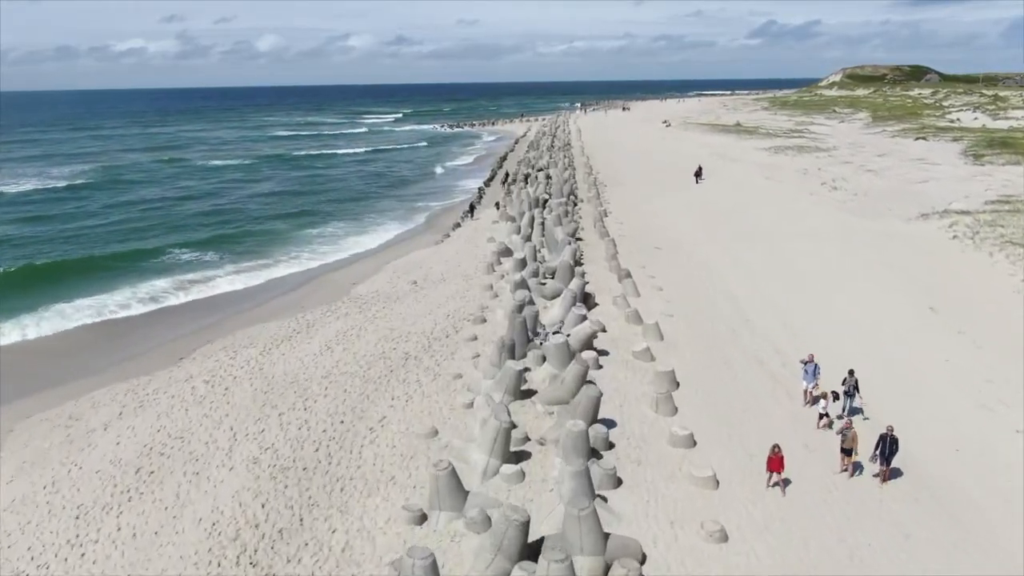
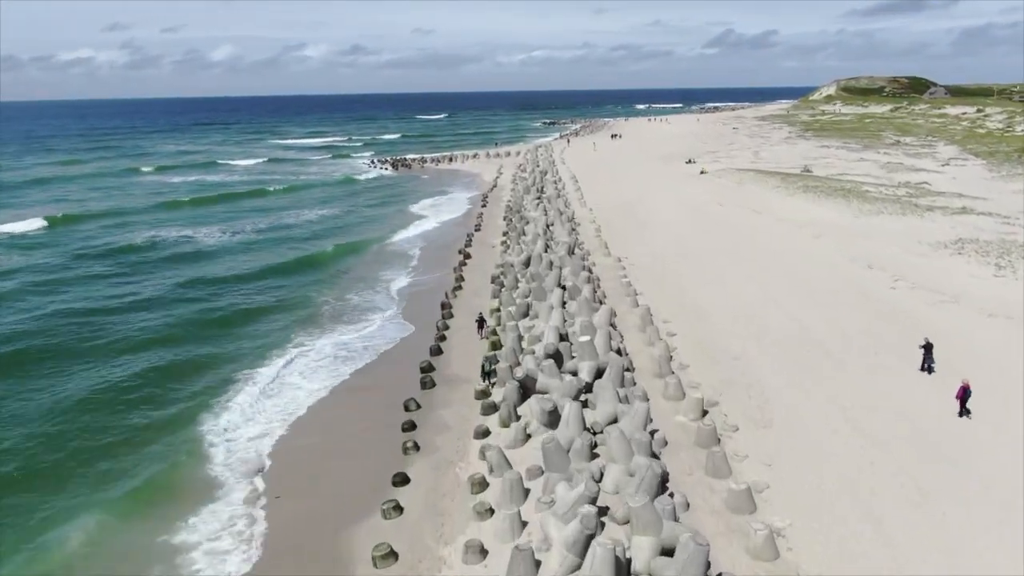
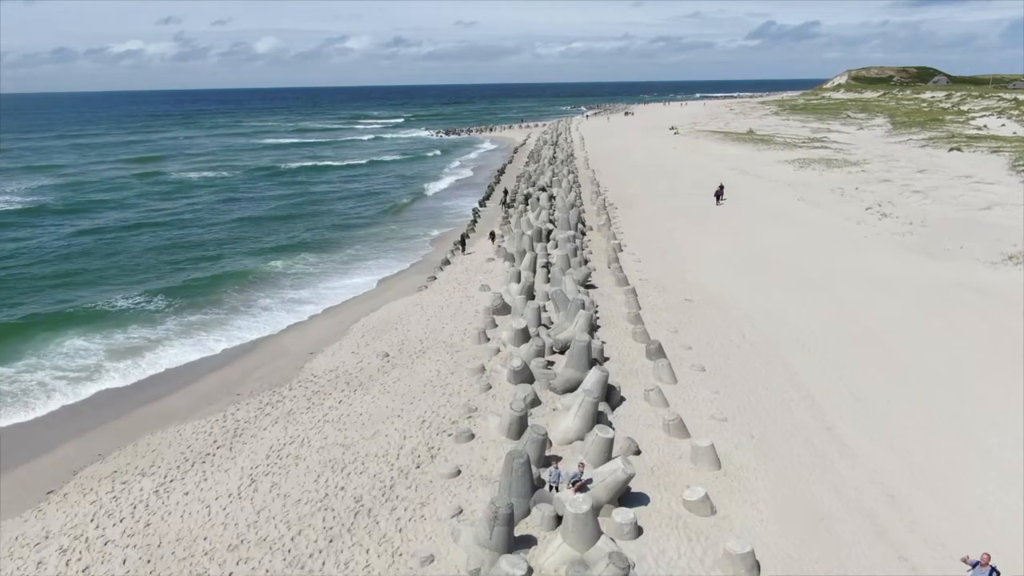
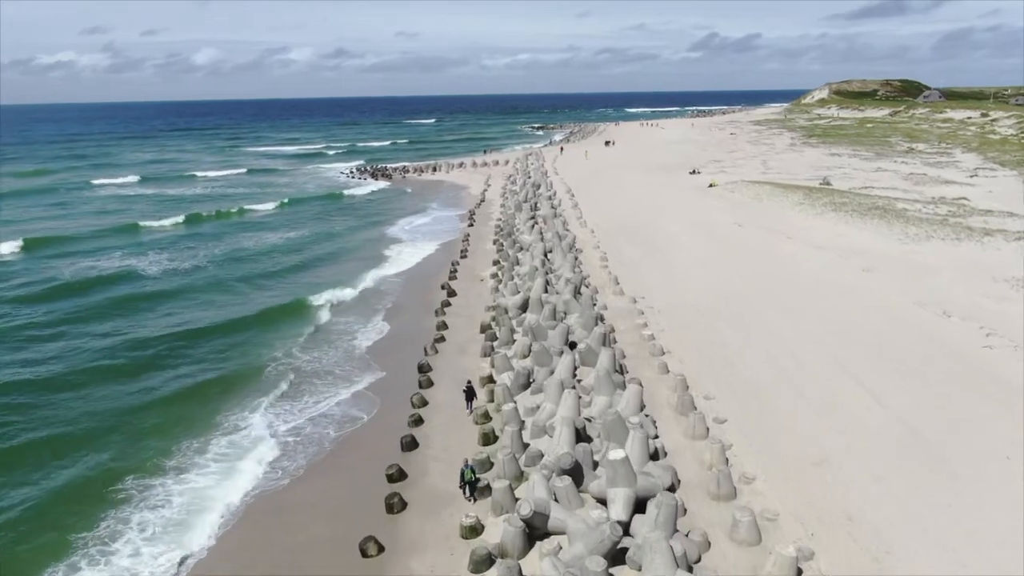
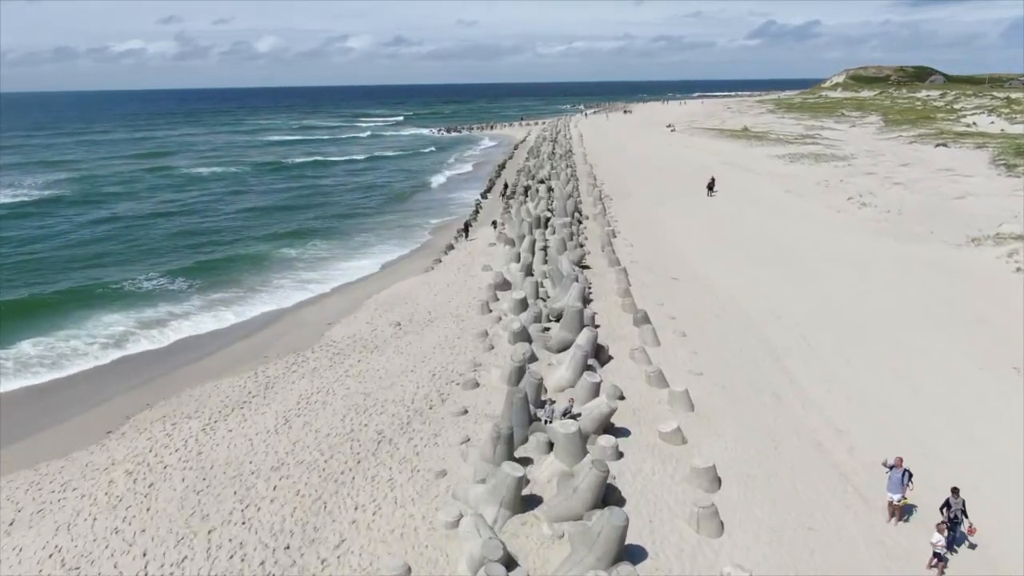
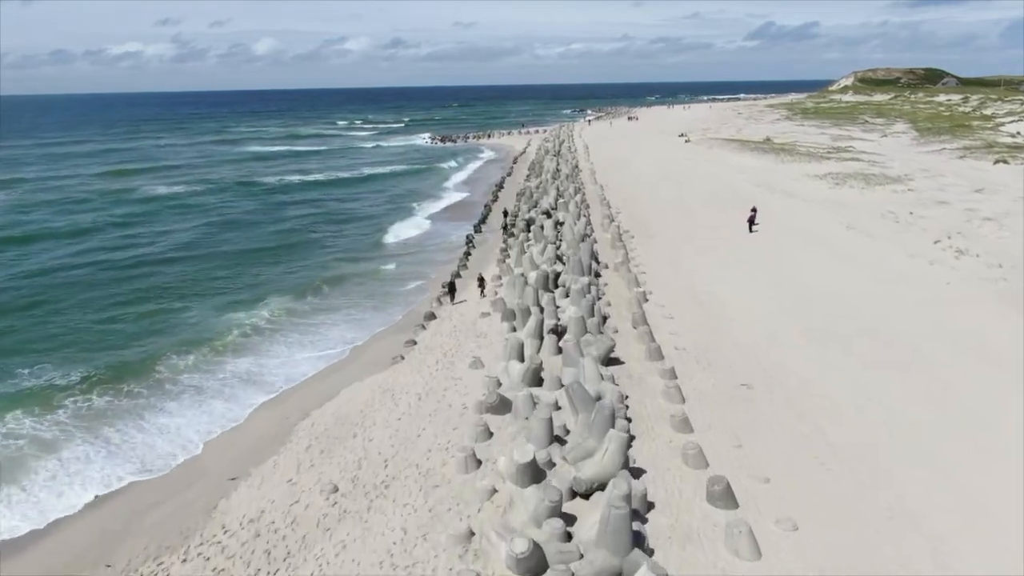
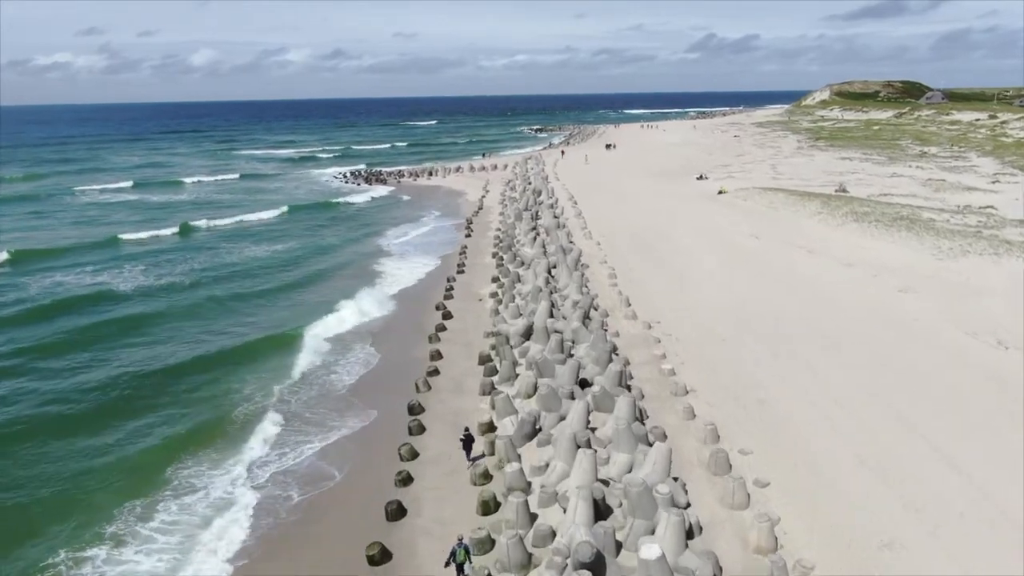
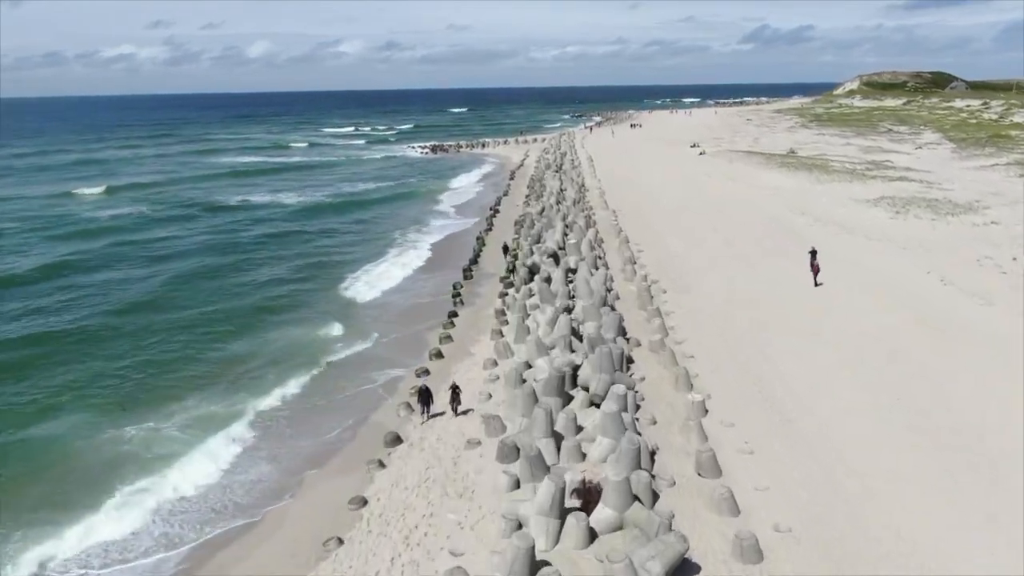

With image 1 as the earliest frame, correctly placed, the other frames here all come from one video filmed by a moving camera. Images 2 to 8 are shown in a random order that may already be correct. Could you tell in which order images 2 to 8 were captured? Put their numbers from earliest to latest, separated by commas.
5, 3, 6, 8, 2, 4, 7
